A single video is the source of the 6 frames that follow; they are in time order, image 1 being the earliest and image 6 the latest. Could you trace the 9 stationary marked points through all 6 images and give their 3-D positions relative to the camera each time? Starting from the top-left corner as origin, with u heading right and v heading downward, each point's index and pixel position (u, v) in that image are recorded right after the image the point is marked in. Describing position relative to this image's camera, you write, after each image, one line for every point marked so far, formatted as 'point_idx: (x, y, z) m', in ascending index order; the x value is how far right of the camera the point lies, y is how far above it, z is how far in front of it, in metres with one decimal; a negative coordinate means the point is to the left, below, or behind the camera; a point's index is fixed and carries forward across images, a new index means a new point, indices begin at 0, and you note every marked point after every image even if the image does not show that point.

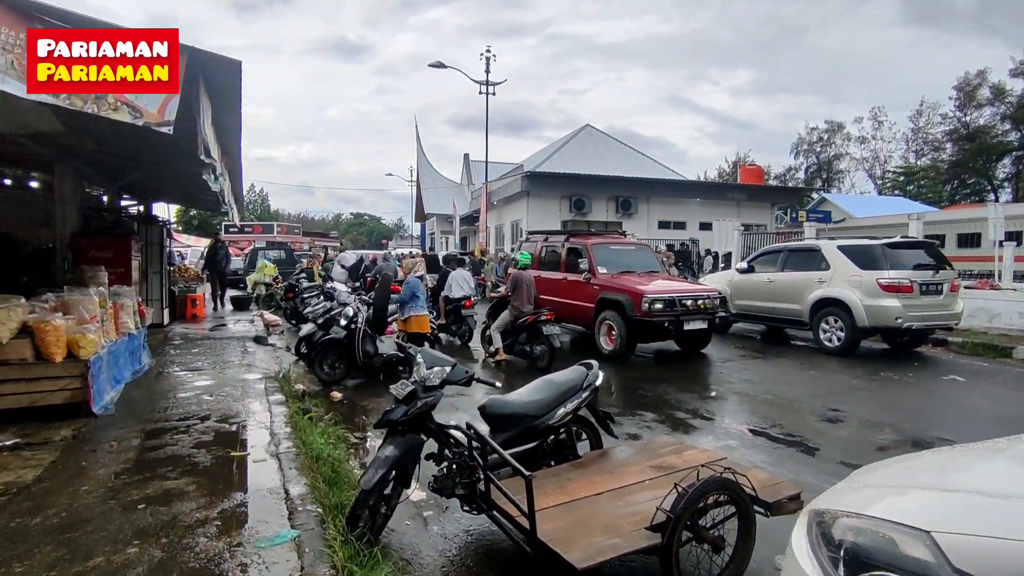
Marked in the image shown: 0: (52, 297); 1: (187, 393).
0: (-4.1, -0.1, +5.2) m
1: (-3.2, -1.0, +5.7) m
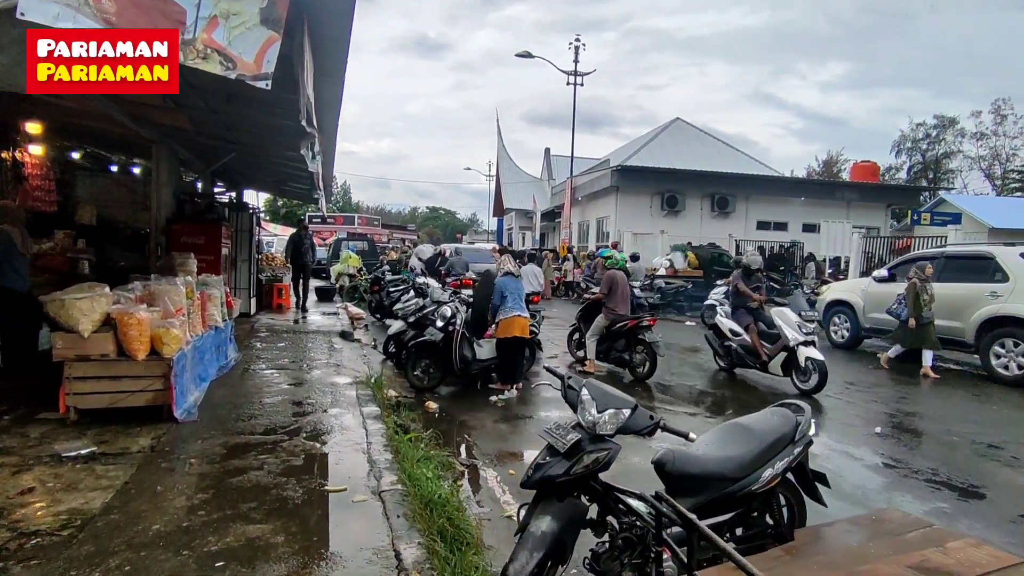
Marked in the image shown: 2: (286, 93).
0: (-3.0, 0.0, +4.8) m
1: (-2.1, -1.0, +5.2) m
2: (-1.8, +1.5, +4.6) m
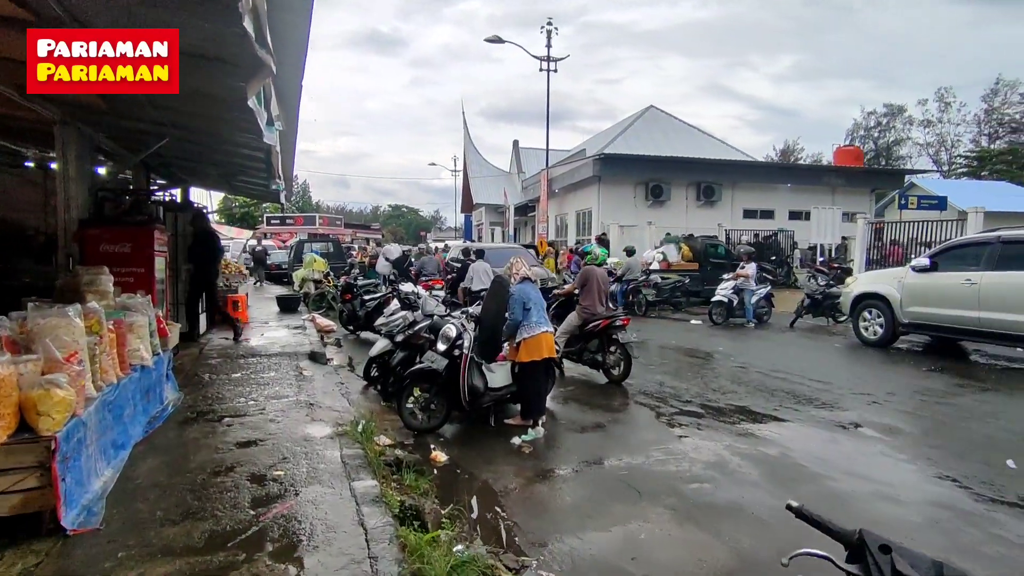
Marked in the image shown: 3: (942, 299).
0: (-2.7, -0.2, +3.2) m
1: (-1.8, -1.1, +3.6) m
2: (-1.5, +1.4, +3.1) m
3: (+6.5, -0.2, +8.9) m
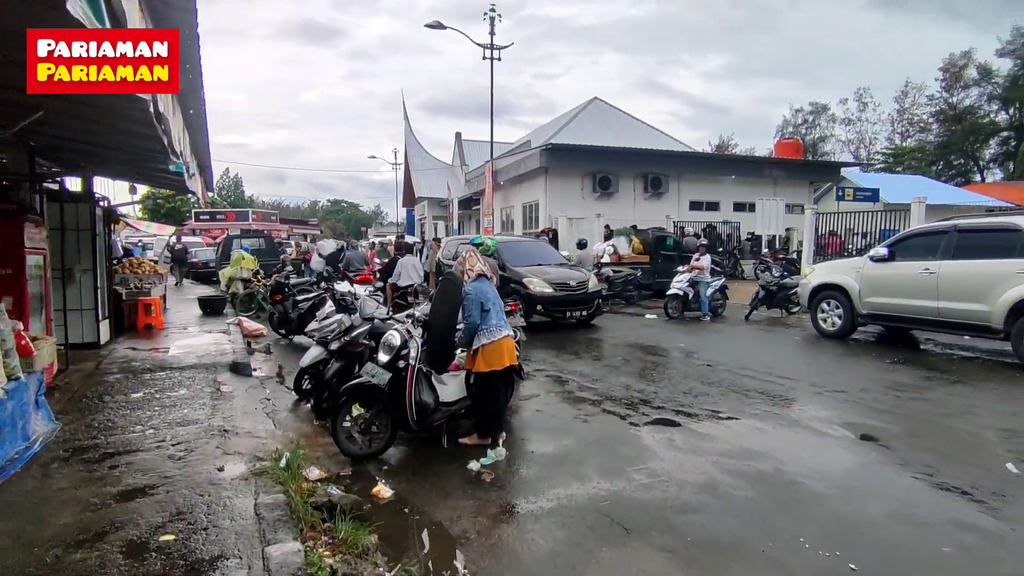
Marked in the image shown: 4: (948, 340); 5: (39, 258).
0: (-2.9, -0.2, +2.2) m
1: (-2.0, -1.2, +2.8) m
2: (-1.7, +1.3, +2.2) m
3: (+5.8, 0.0, +8.7) m
4: (+7.1, -0.8, +9.5) m
5: (-4.6, +0.3, +5.7) m
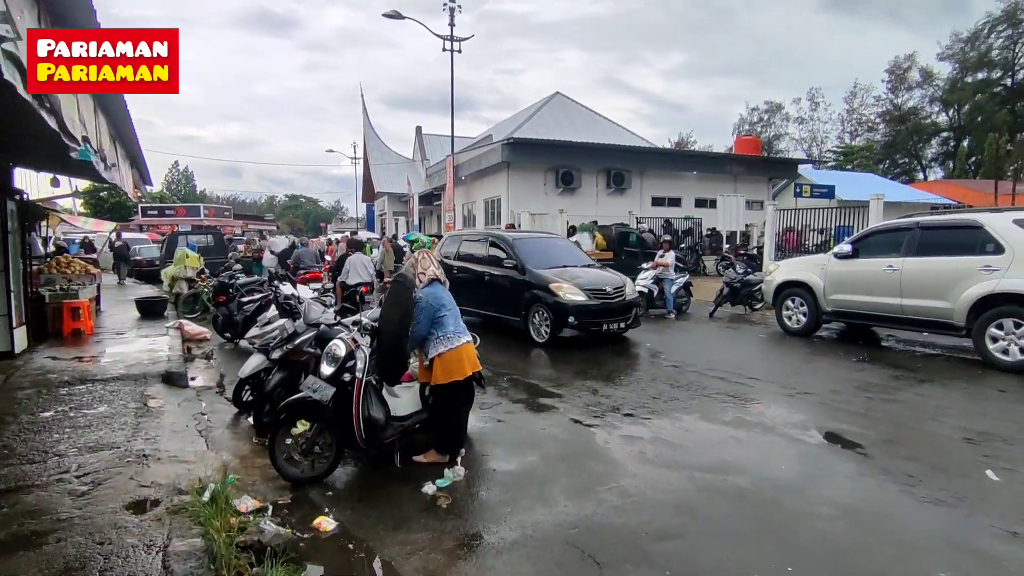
0: (-3.0, -0.3, +1.6) m
1: (-2.1, -1.2, +2.2) m
2: (-1.8, +1.3, +1.7) m
3: (+5.2, 0.0, +8.7) m
4: (+6.5, -0.8, +9.6) m
5: (-4.9, +0.2, +5.0) m
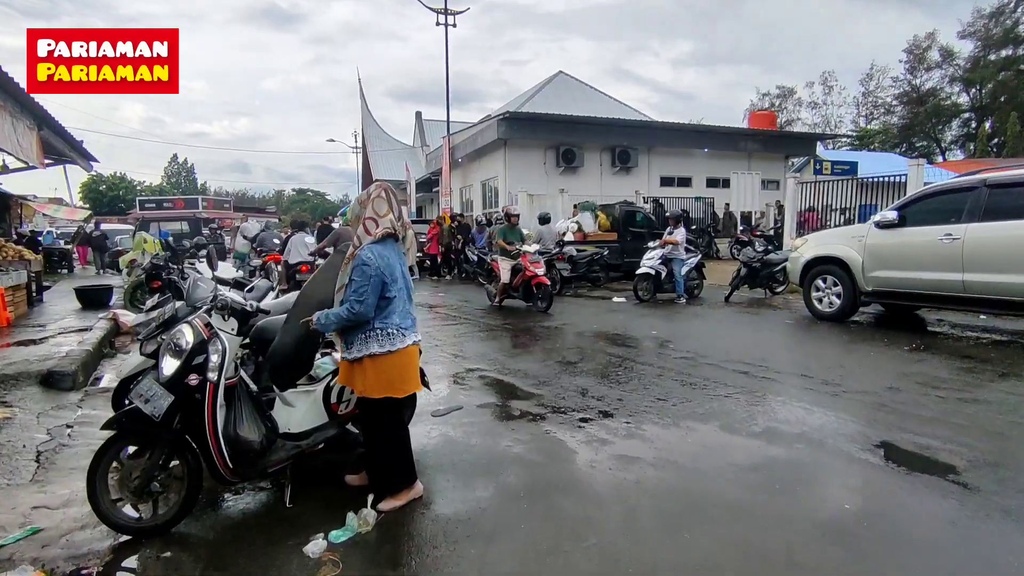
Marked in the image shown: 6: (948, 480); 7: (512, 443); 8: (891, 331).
0: (-3.4, -0.2, +0.3) m
1: (-2.5, -1.1, +1.0) m
2: (-2.2, +1.4, +0.4) m
3: (+5.0, +0.3, +7.3) m
4: (+6.2, -0.4, +8.1) m
5: (-5.2, +0.4, +3.8) m
6: (+2.4, -1.0, +3.3) m
7: (0.0, -1.0, +3.8) m
8: (+4.8, -0.6, +7.5) m
